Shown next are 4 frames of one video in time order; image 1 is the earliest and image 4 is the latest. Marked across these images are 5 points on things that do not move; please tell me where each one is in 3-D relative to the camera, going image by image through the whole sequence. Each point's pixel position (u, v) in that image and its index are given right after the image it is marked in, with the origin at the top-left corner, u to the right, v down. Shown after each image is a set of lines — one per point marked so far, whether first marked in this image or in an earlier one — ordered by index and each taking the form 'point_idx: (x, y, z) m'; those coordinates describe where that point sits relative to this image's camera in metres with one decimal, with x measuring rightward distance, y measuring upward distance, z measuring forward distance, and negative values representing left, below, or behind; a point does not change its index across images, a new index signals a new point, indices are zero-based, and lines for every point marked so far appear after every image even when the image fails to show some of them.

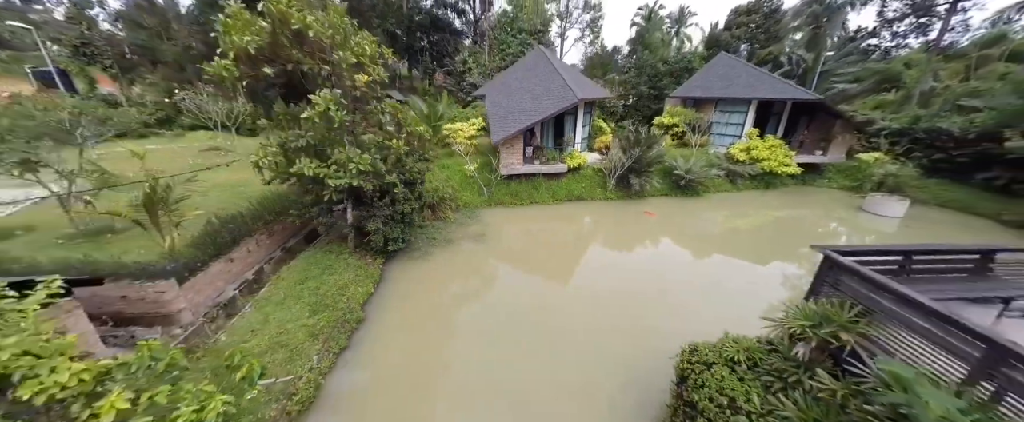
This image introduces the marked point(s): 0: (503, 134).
0: (-0.3, +2.6, +10.0) m
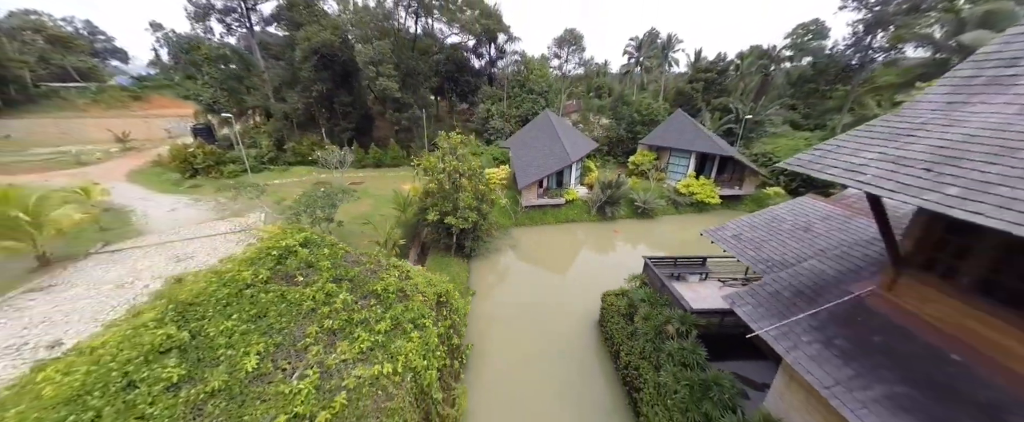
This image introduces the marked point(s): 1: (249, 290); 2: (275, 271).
0: (+0.7, +1.6, +15.9) m
1: (-4.7, -1.4, +5.2) m
2: (-4.7, -1.2, +5.8) m
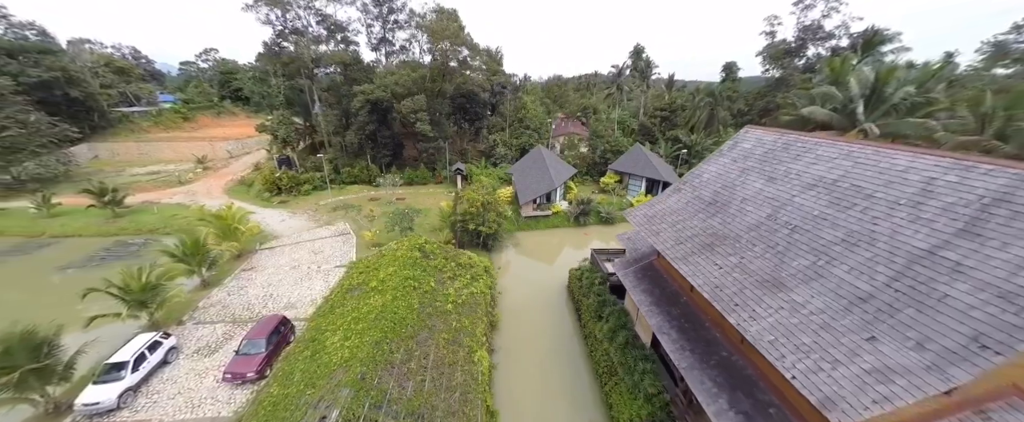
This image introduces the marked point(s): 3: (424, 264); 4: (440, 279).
0: (+1.0, +0.8, +23.3) m
1: (-4.2, -2.2, +12.5) m
2: (-4.2, -1.9, +13.1) m
3: (-3.8, -2.3, +12.6) m
4: (-3.0, -2.8, +12.1) m
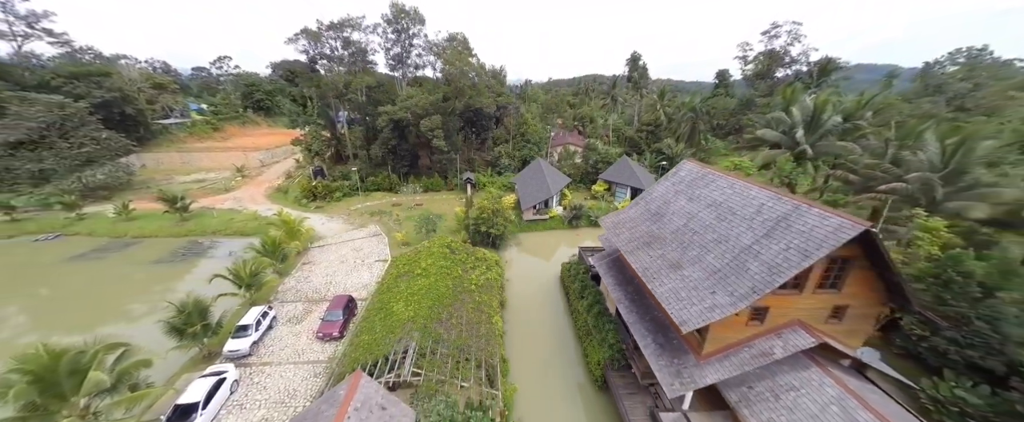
0: (+1.3, +0.4, +27.6) m
1: (-3.9, -2.6, +16.9) m
2: (-3.9, -2.4, +17.5) m
3: (-3.5, -2.7, +16.9) m
4: (-2.7, -3.3, +16.5) m
